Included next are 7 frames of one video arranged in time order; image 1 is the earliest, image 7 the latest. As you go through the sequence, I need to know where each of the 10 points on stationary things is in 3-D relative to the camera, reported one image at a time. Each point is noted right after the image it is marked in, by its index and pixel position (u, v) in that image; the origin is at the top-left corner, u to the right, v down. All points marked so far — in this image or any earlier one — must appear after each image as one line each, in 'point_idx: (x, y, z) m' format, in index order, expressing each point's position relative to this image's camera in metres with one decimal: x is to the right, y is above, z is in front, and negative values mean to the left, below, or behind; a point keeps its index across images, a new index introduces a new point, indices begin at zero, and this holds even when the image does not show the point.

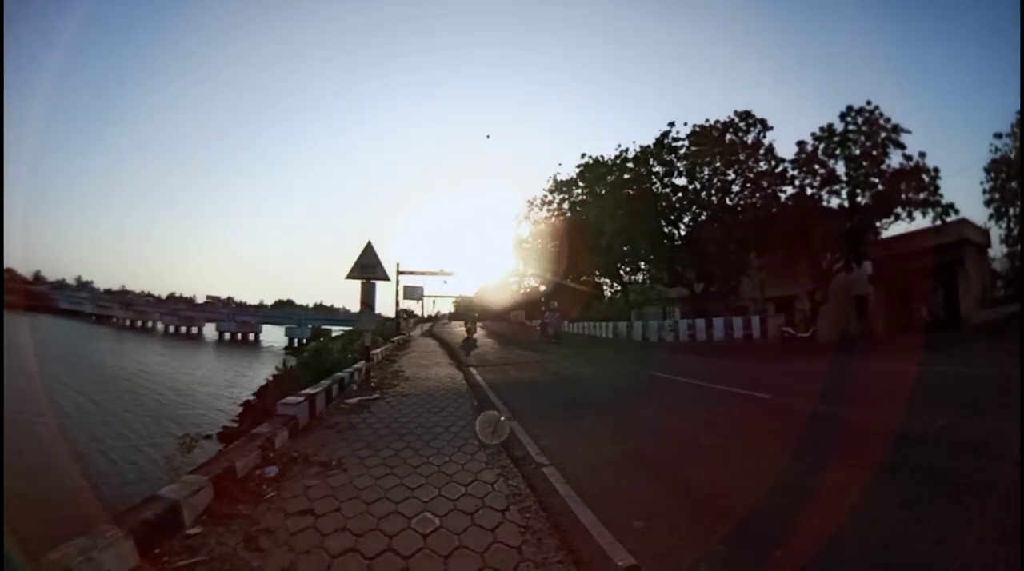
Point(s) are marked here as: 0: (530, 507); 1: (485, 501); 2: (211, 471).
0: (+0.2, -1.5, +6.0) m
1: (-0.1, -1.5, +6.1) m
2: (-2.0, -1.2, +5.7) m
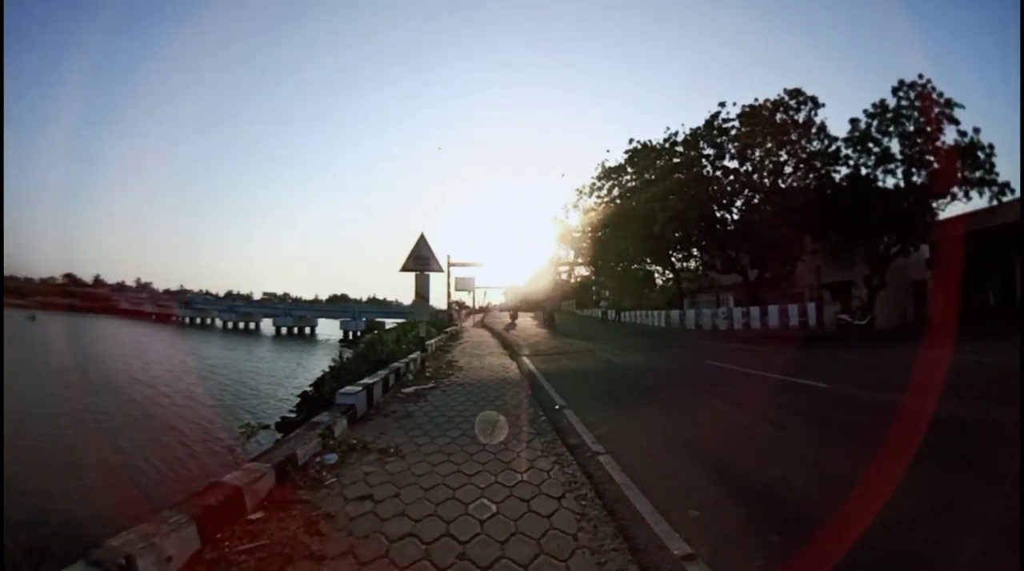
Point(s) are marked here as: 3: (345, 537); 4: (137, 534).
0: (+0.5, -1.4, +6.0) m
1: (+0.2, -1.4, +6.1) m
2: (-1.6, -1.2, +6.0) m
3: (-1.0, -1.6, +5.5) m
4: (-2.0, -1.4, +4.8) m
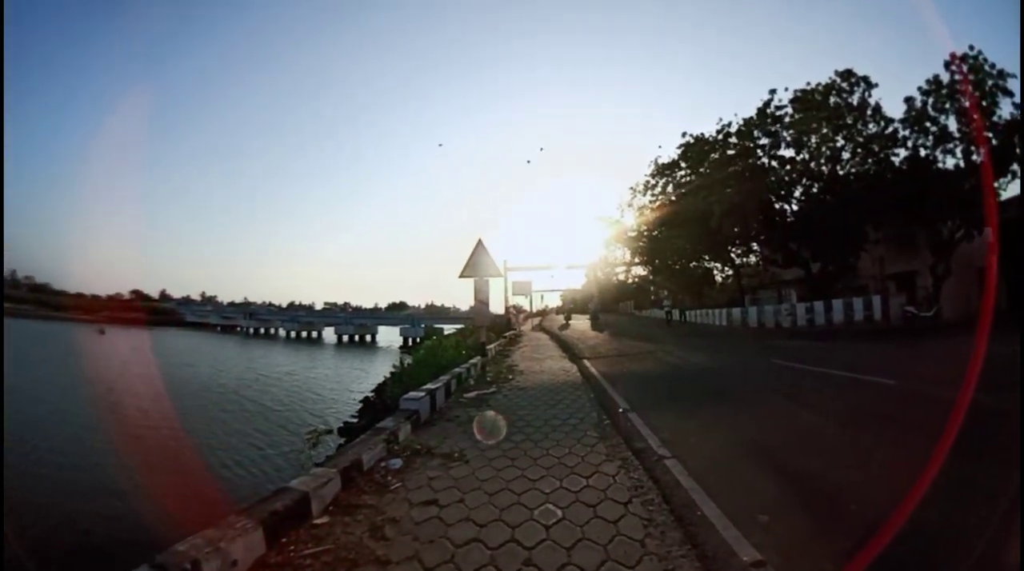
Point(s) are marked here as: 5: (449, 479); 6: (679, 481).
0: (+0.9, -1.4, +5.8) m
1: (+0.7, -1.4, +6.0) m
2: (-1.2, -1.2, +6.2) m
3: (-0.6, -1.6, +5.6) m
4: (-1.7, -1.4, +5.1) m
5: (-0.4, -1.4, +6.3) m
6: (+1.1, -1.3, +5.9) m
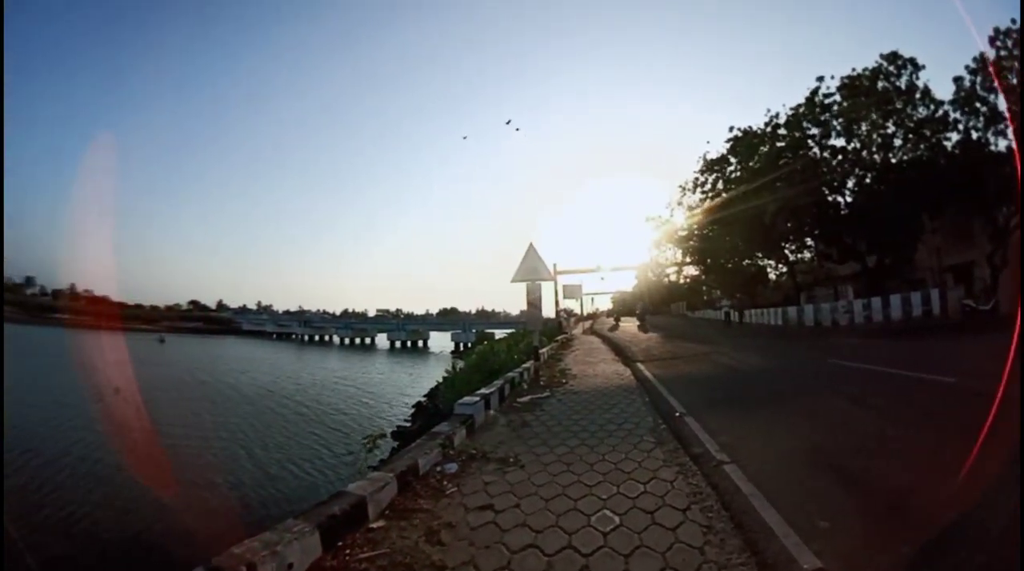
0: (+1.3, -1.4, +5.7) m
1: (+1.0, -1.4, +5.9) m
2: (-0.8, -1.3, +6.3) m
3: (-0.3, -1.6, +5.6) m
4: (-1.5, -1.5, +5.2) m
5: (0.0, -1.4, +6.3) m
6: (+1.4, -1.3, +5.7) m
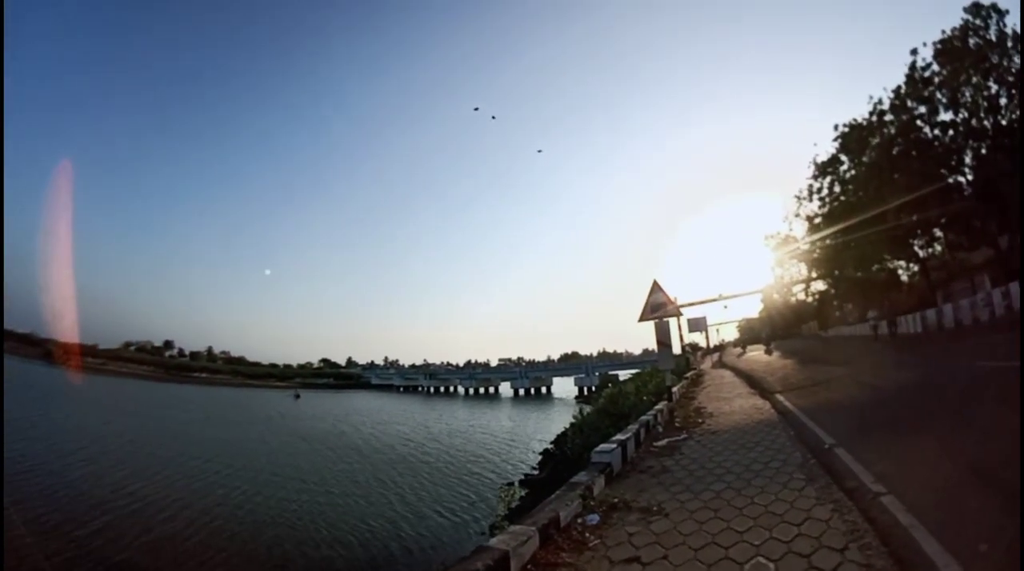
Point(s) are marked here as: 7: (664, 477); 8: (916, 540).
0: (+2.0, -1.4, +5.0) m
1: (+1.8, -1.5, +5.2) m
2: (+0.2, -1.6, +6.2) m
3: (+0.5, -1.9, +5.4) m
4: (-0.8, -1.8, +5.4) m
5: (+1.0, -1.7, +6.0) m
6: (+2.1, -1.3, +5.0) m
7: (+1.1, -1.4, +6.6) m
8: (+2.1, -1.3, +4.7) m
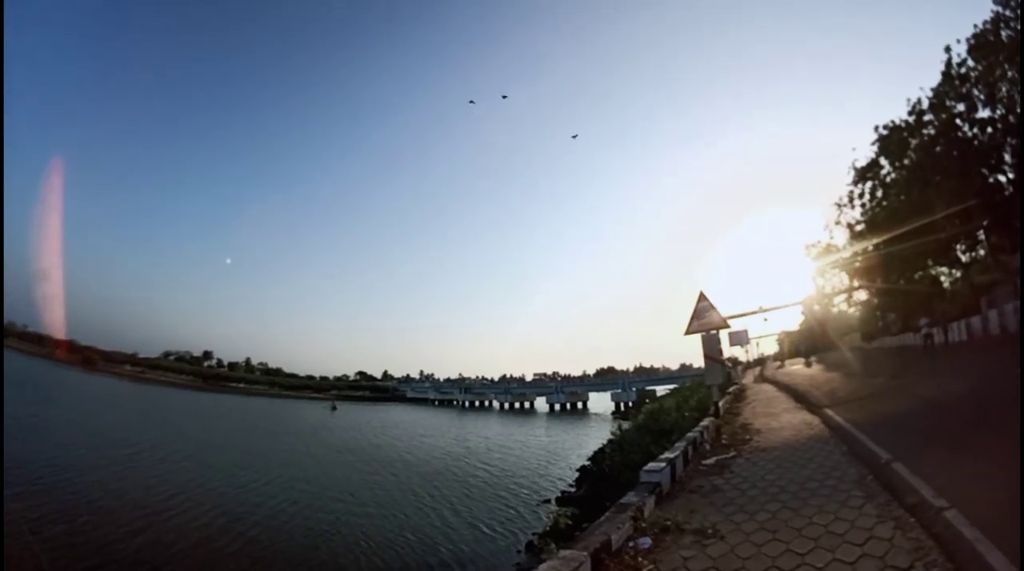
0: (+2.1, -1.5, +4.7) m
1: (+2.0, -1.6, +5.0) m
2: (+0.5, -1.7, +6.0) m
3: (+0.7, -1.9, +5.2) m
4: (-0.6, -1.9, +5.4) m
5: (+1.2, -1.8, +5.8) m
6: (+2.3, -1.4, +4.7) m
7: (+1.4, -1.5, +6.4) m
8: (+2.2, -1.4, +4.4) m
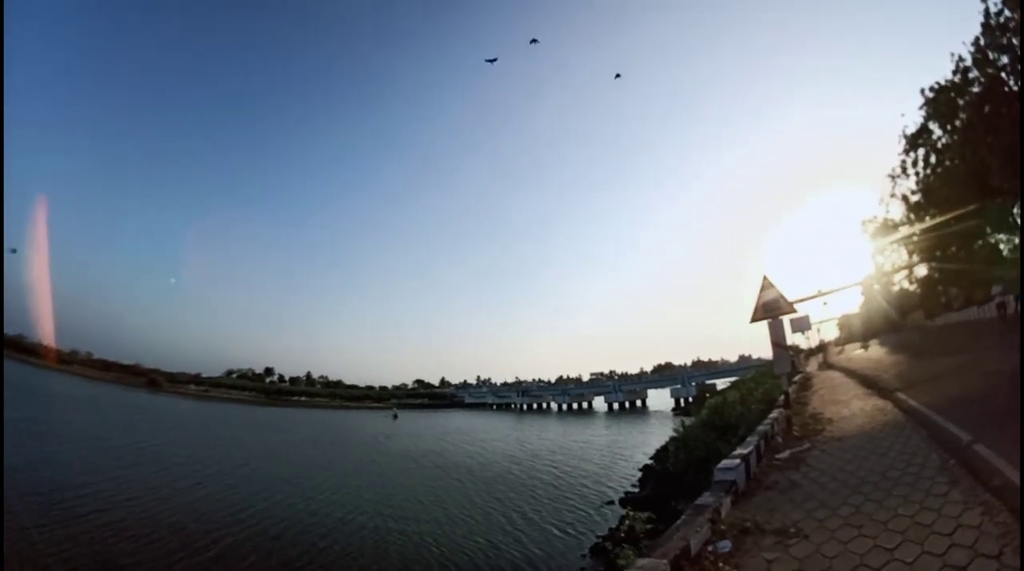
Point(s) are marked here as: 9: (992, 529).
0: (+2.3, -1.3, +4.3) m
1: (+2.2, -1.4, +4.6) m
2: (+0.9, -1.7, +5.9) m
3: (+1.0, -1.9, +5.1) m
4: (-0.2, -1.9, +5.4) m
5: (+1.6, -1.7, +5.5) m
6: (+2.5, -1.2, +4.3) m
7: (+1.9, -1.4, +6.1) m
8: (+2.3, -1.2, +4.0) m
9: (+2.4, -1.4, +4.7) m
